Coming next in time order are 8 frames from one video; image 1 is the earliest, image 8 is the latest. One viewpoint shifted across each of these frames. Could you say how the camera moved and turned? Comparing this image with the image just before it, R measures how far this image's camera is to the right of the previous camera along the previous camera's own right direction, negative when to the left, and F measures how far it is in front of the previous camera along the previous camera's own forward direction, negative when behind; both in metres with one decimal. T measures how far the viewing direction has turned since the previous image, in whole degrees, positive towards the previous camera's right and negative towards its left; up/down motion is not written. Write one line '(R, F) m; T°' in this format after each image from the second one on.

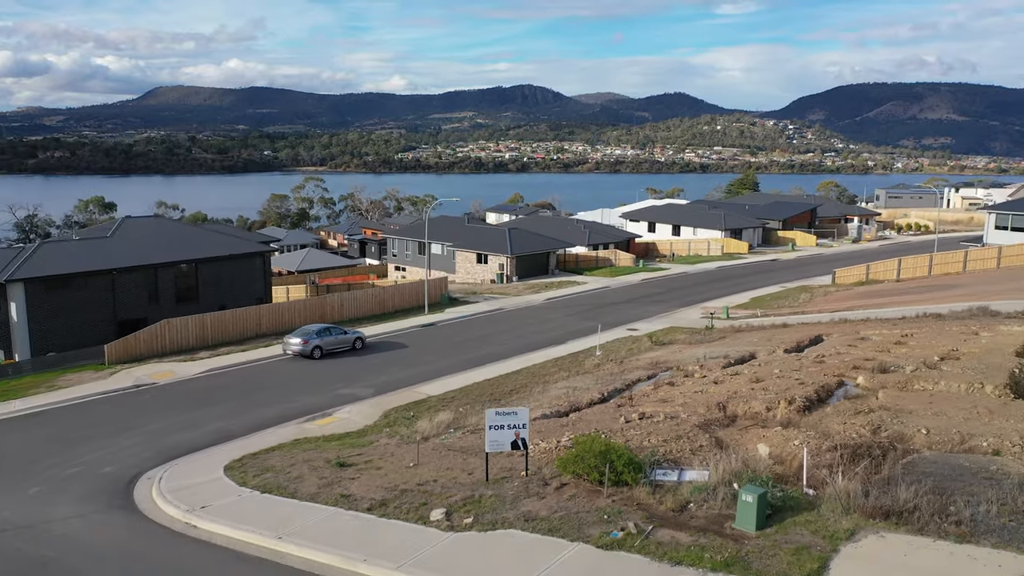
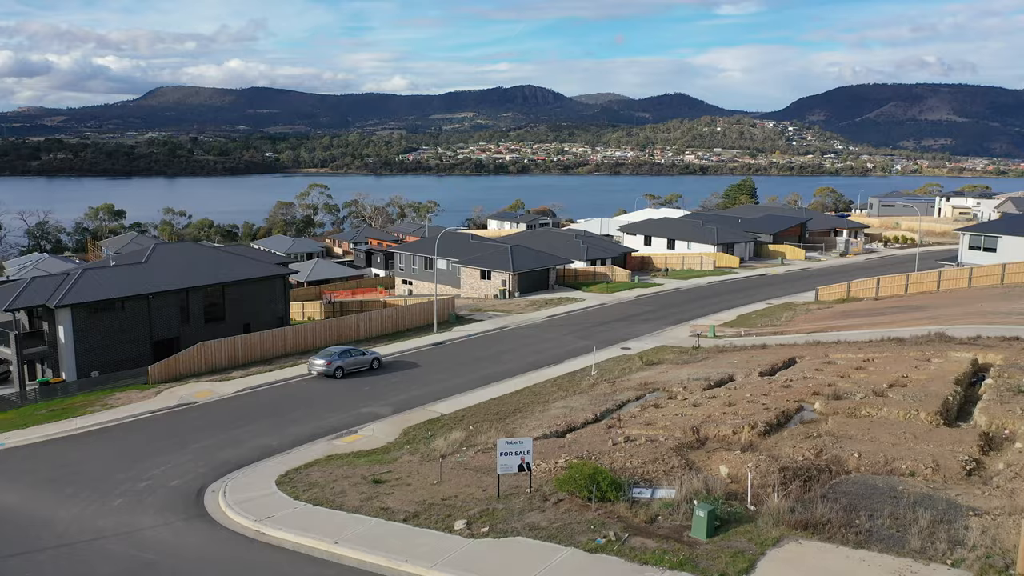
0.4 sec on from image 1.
(0.0, -0.8) m; 0°
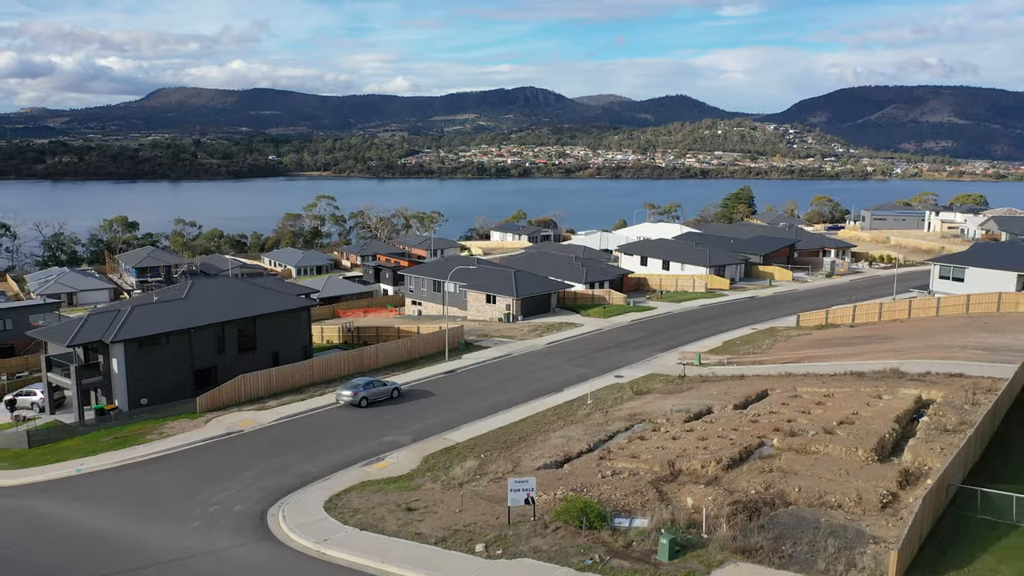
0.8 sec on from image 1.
(0.0, -1.1) m; 0°
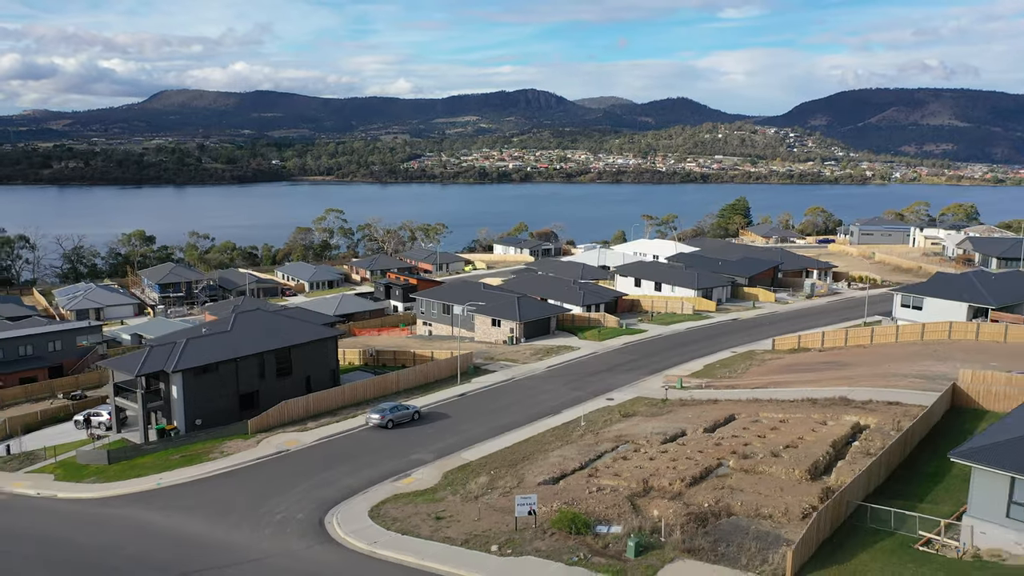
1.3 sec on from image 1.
(0.0, -1.7) m; 0°
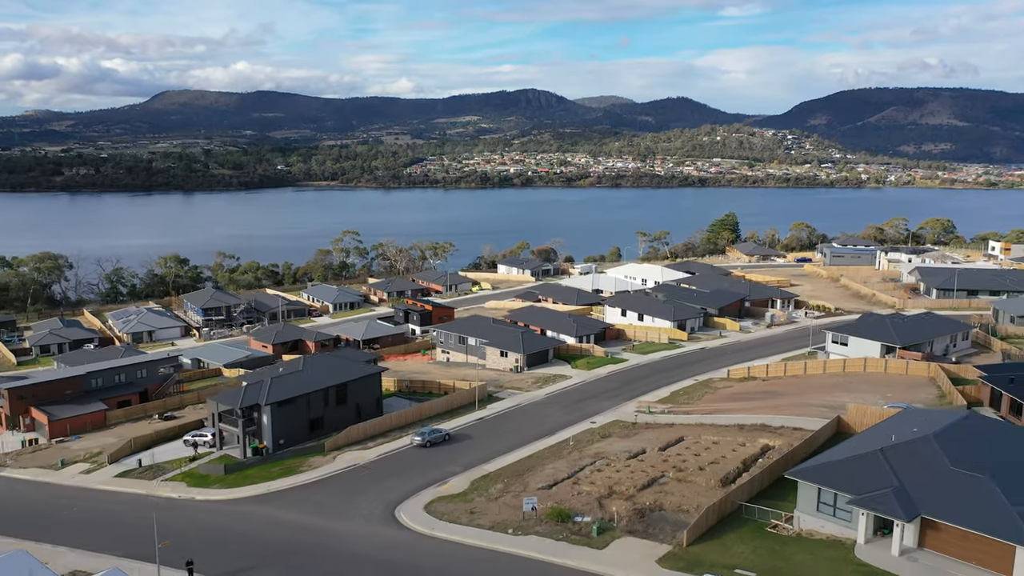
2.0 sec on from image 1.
(-0.1, -4.0) m; 0°
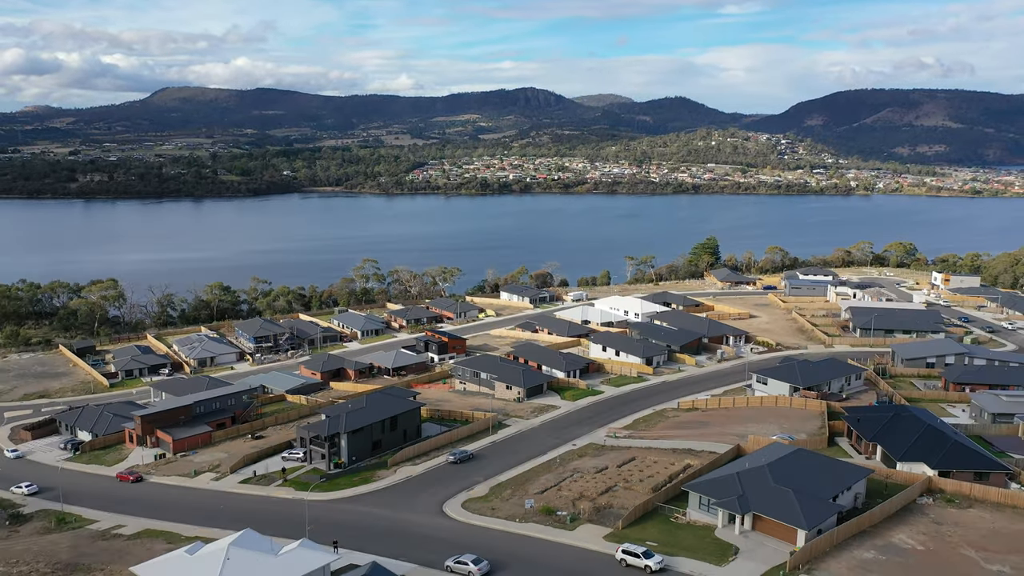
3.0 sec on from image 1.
(-0.2, -6.9) m; 0°
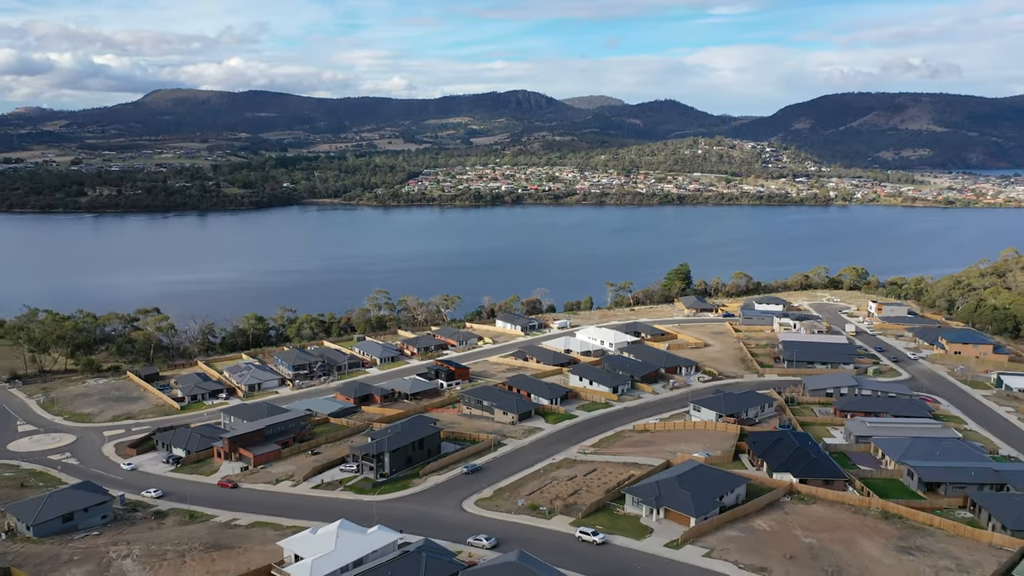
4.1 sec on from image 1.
(-0.2, -8.9) m; +1°
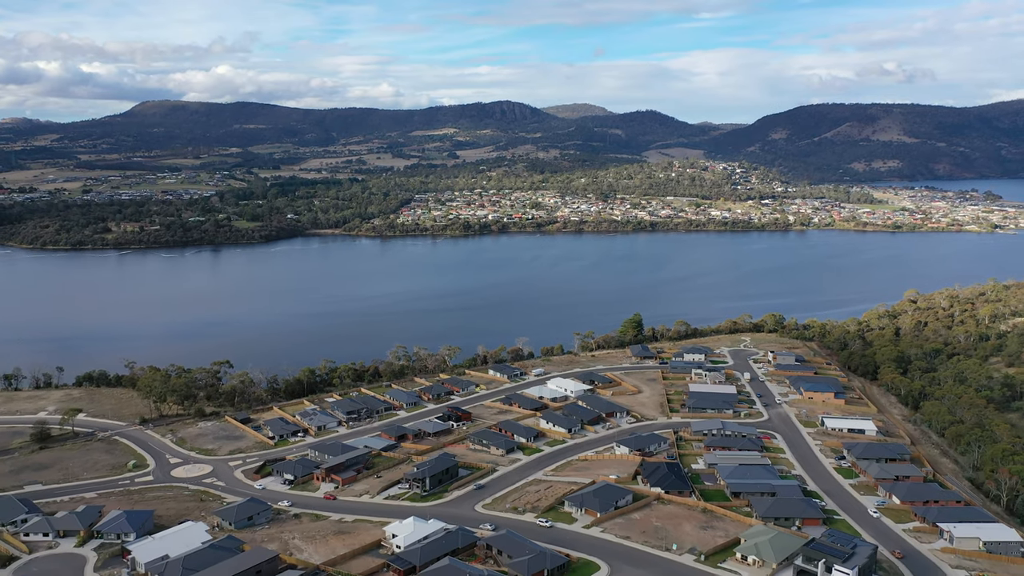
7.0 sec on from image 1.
(-0.1, -21.6) m; +1°
